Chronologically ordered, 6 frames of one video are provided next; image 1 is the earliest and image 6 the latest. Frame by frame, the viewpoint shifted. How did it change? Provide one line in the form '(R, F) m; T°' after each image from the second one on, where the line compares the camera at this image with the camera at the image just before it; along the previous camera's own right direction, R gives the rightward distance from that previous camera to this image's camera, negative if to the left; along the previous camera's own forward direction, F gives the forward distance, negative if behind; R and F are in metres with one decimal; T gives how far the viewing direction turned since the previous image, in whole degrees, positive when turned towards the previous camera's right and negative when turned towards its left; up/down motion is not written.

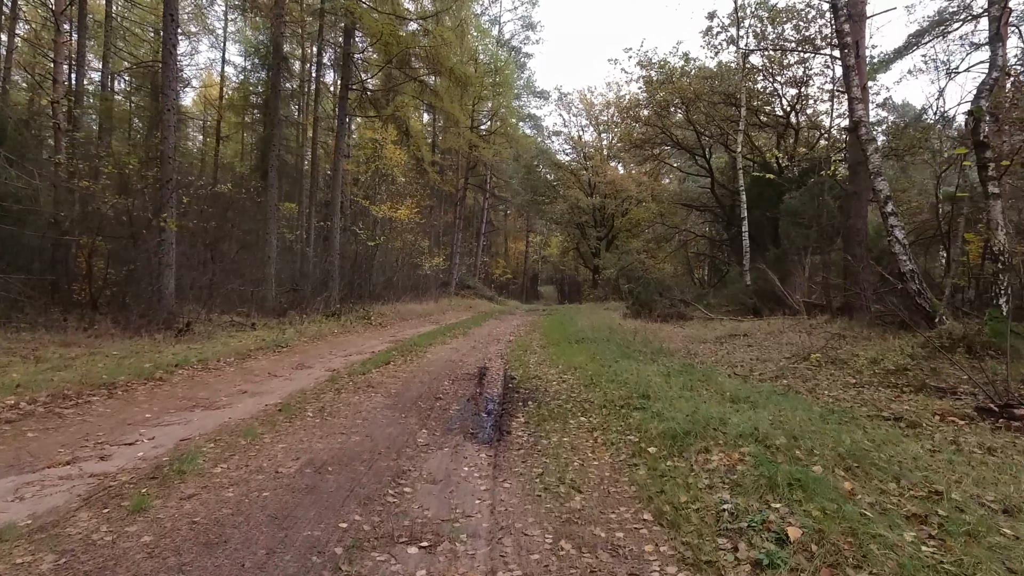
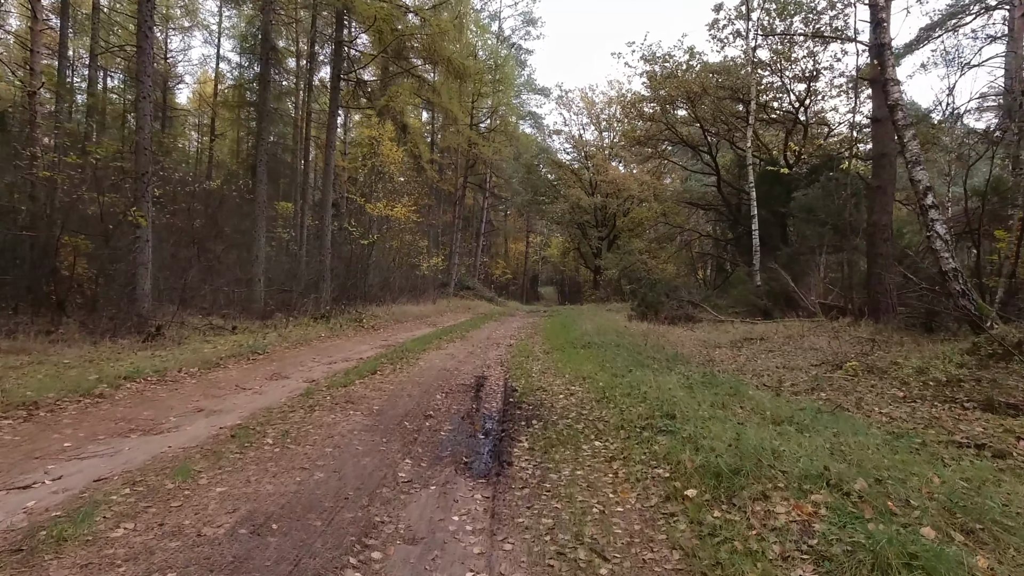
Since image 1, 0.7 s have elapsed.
(0.0, +1.1) m; 0°
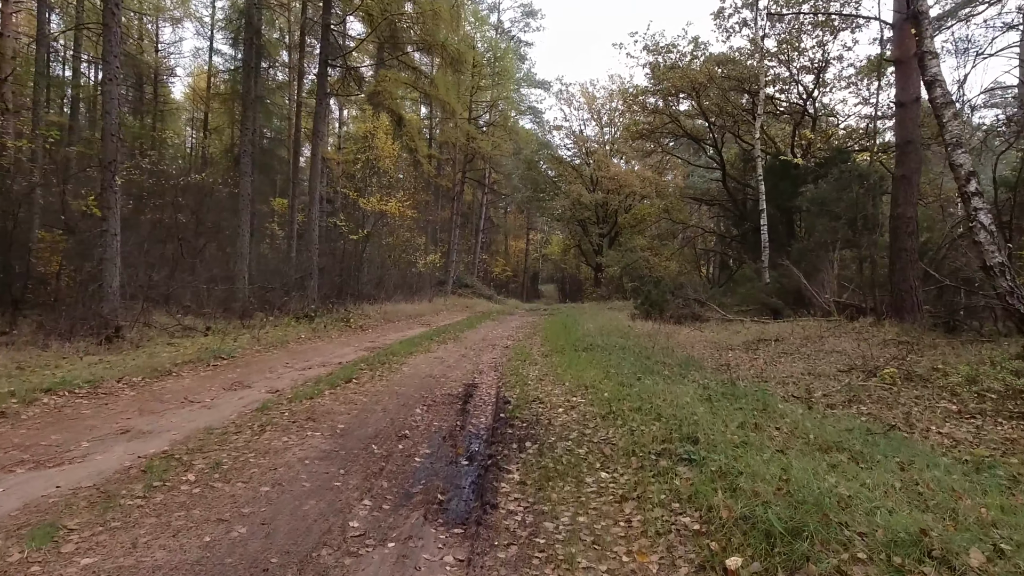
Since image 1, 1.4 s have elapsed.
(+0.1, +1.1) m; 0°
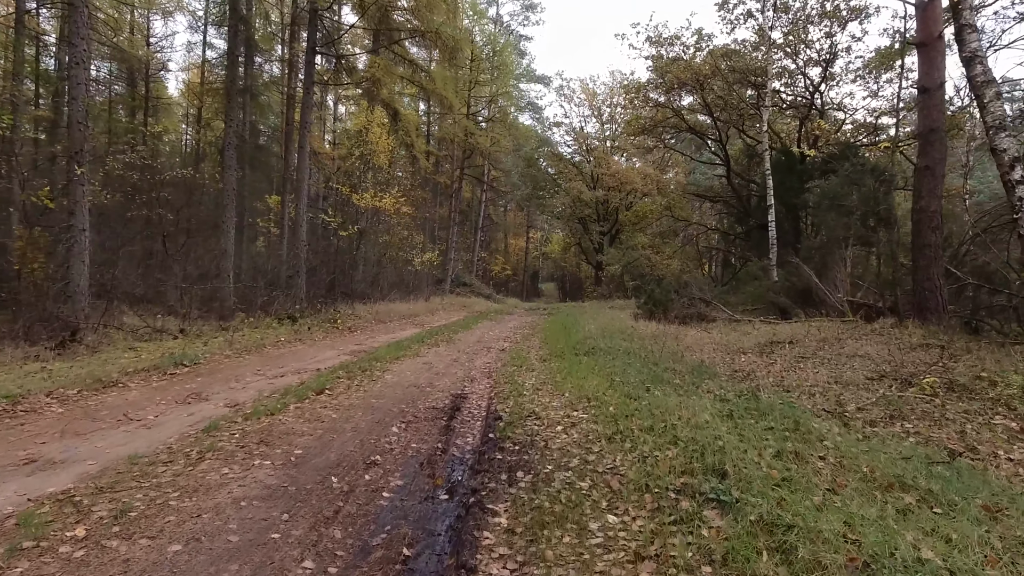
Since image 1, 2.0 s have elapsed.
(+0.1, +0.9) m; 0°
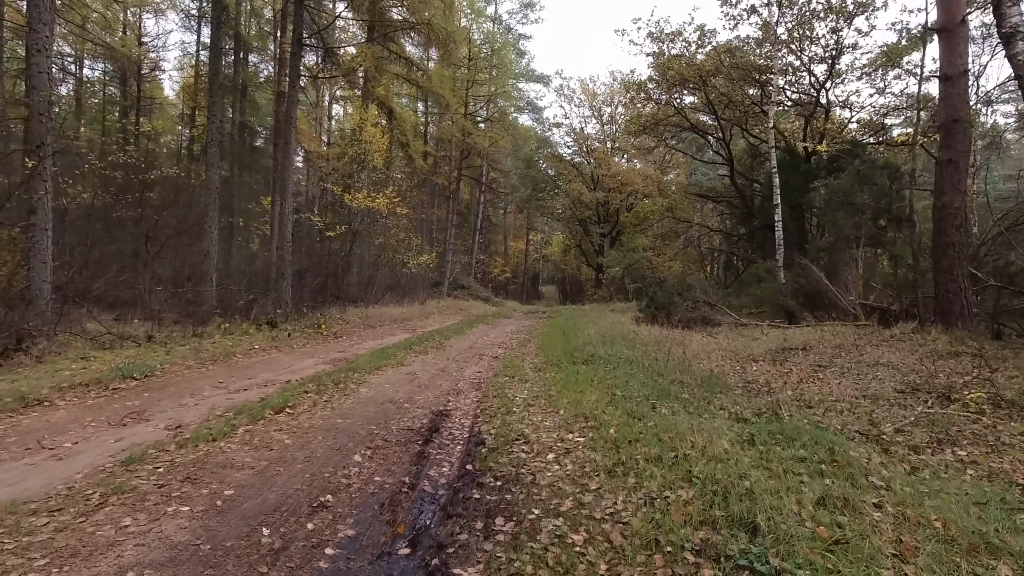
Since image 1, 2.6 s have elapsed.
(+0.1, +0.9) m; 0°
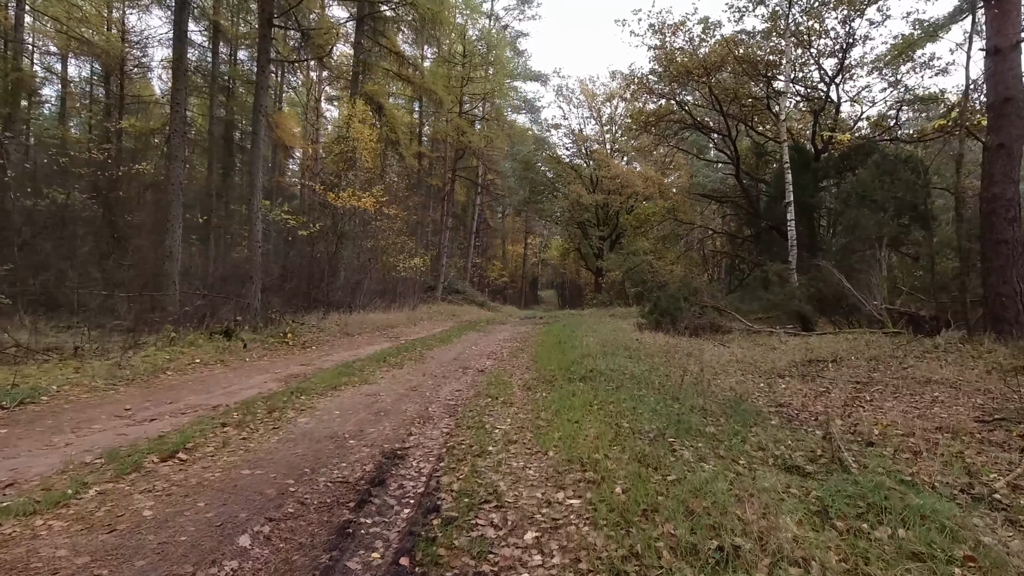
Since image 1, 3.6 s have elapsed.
(+0.2, +1.7) m; 0°
